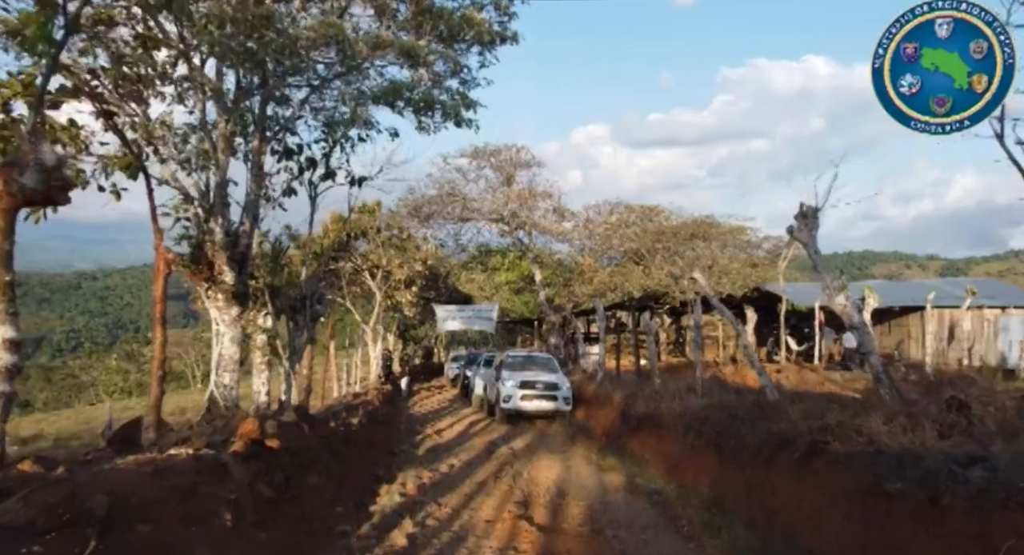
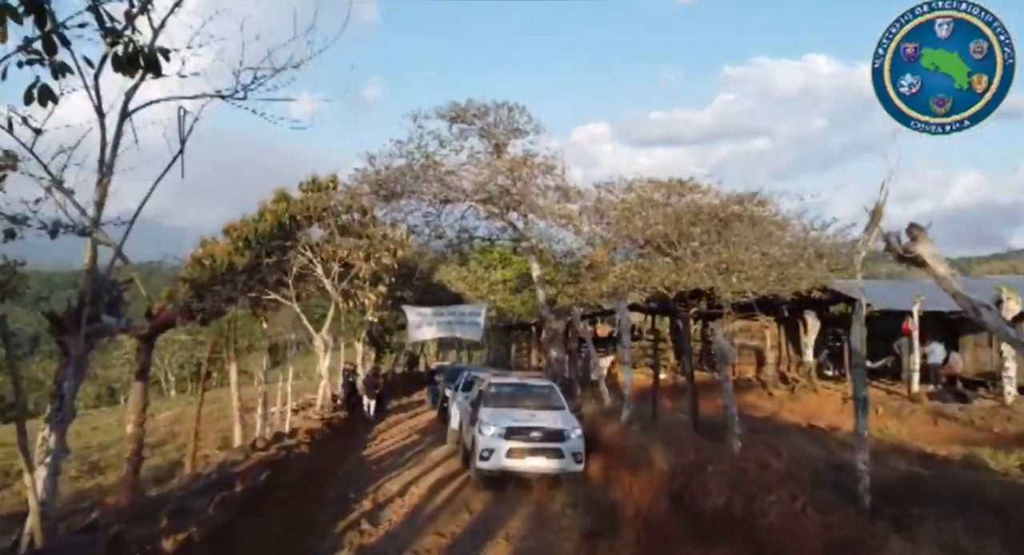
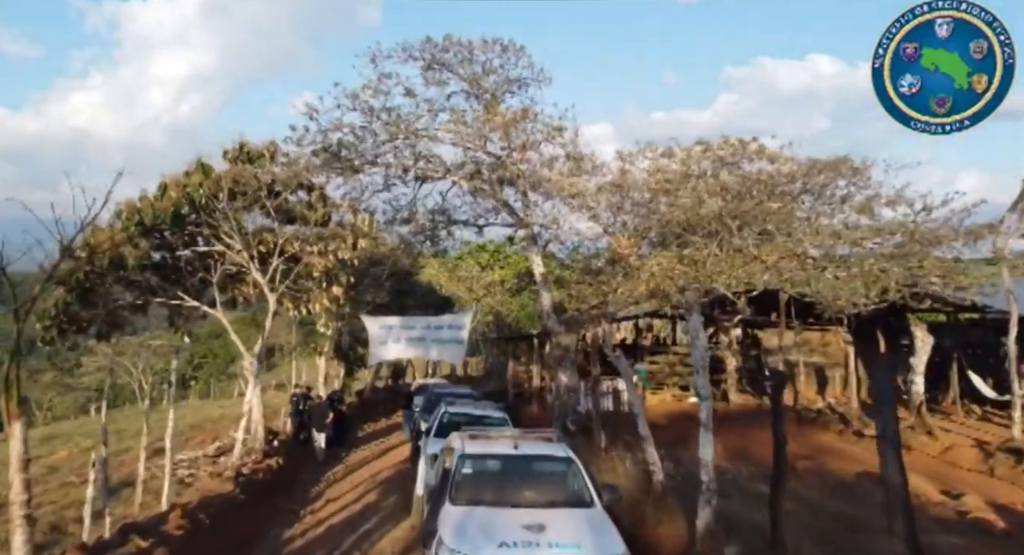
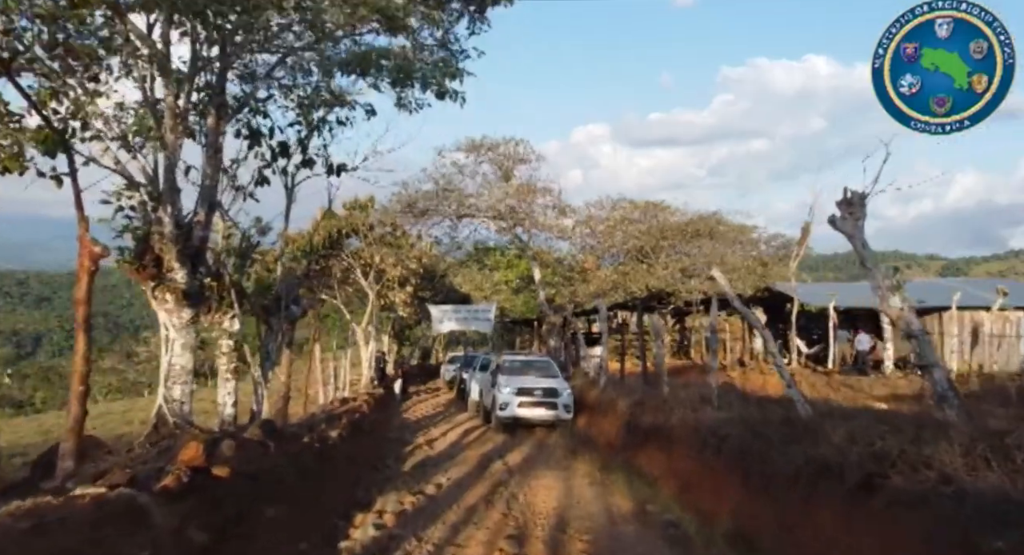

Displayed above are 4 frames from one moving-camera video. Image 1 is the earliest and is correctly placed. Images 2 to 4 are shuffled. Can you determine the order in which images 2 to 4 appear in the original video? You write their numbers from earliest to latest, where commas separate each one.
4, 2, 3
